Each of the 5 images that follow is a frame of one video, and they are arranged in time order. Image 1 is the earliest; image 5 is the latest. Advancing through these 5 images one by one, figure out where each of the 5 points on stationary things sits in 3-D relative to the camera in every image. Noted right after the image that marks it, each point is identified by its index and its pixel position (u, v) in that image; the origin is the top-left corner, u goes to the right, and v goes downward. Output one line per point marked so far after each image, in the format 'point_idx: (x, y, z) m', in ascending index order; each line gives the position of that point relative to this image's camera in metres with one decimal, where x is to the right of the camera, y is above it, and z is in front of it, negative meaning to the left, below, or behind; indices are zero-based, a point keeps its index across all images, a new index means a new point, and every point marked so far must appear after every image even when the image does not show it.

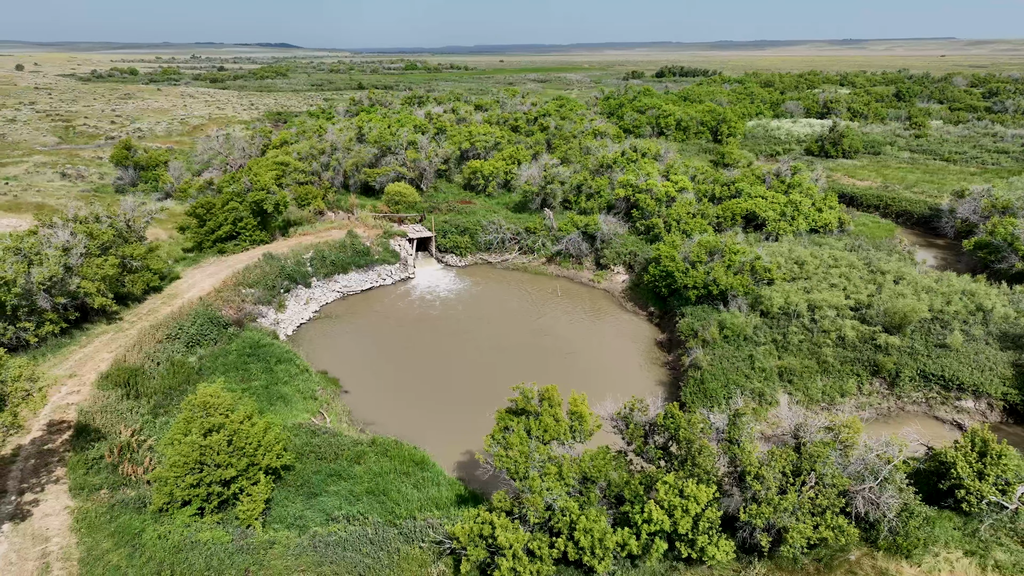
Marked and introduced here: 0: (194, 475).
0: (-5.8, -3.5, +12.9) m
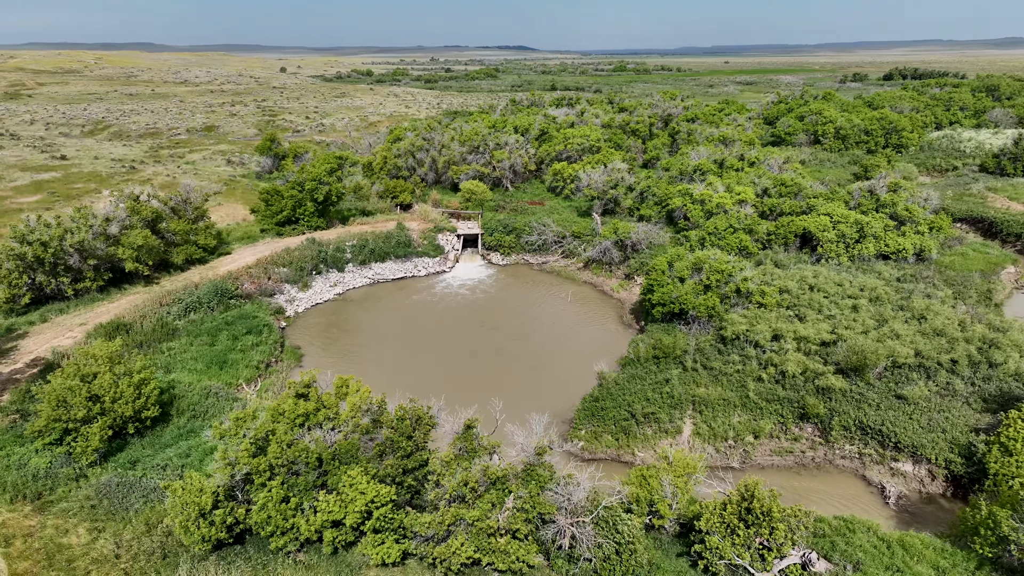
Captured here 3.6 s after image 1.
0: (-10.2, -2.7, +15.5) m
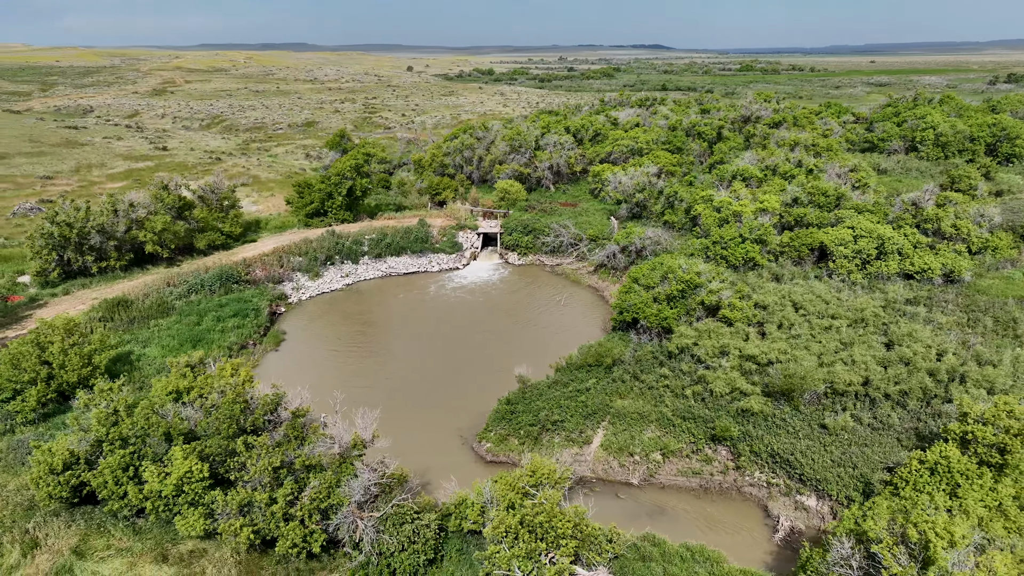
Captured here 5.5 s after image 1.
0: (-12.8, -2.1, +17.5) m
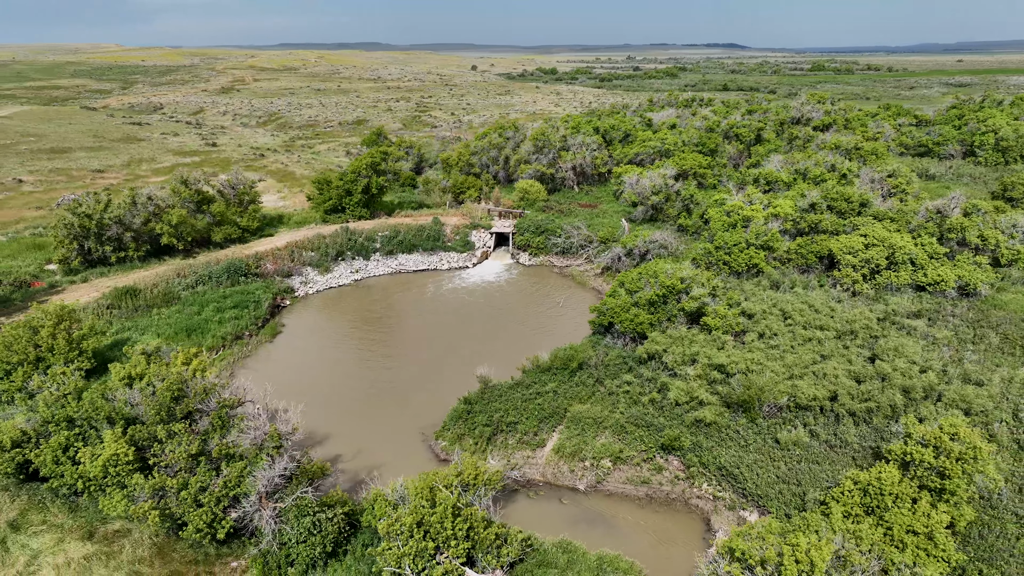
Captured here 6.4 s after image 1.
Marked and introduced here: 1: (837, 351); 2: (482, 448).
0: (-13.8, -1.8, +18.6) m
1: (+9.1, -1.8, +19.4) m
2: (-0.8, -4.0, +17.3) m
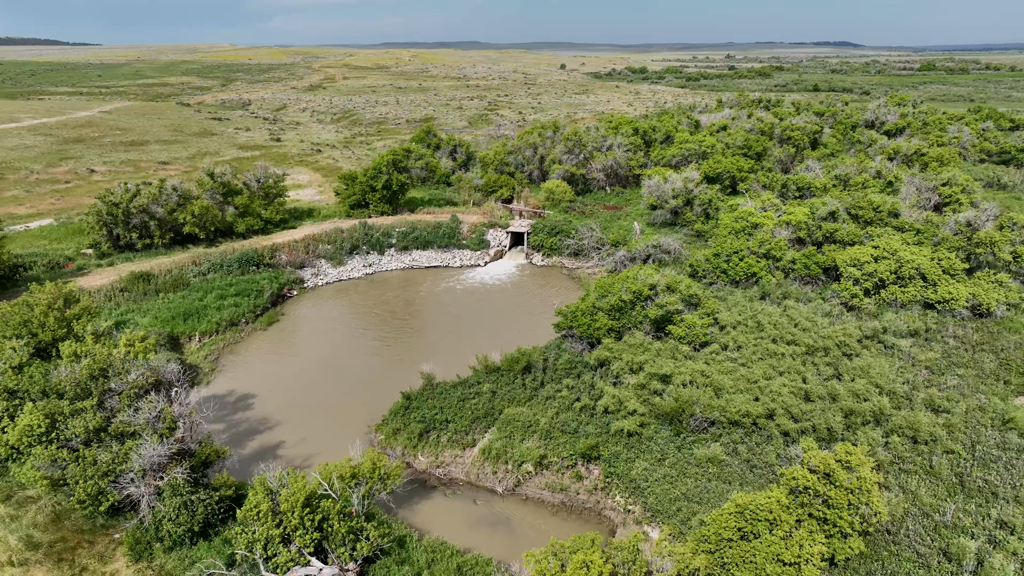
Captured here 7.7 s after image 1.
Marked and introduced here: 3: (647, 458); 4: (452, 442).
0: (-15.3, -1.2, +20.4) m
1: (+7.6, -2.1, +18.4) m
2: (-2.6, -3.9, +17.5) m
3: (+3.1, -3.7, +15.5) m
4: (-1.6, -3.9, +17.5) m
